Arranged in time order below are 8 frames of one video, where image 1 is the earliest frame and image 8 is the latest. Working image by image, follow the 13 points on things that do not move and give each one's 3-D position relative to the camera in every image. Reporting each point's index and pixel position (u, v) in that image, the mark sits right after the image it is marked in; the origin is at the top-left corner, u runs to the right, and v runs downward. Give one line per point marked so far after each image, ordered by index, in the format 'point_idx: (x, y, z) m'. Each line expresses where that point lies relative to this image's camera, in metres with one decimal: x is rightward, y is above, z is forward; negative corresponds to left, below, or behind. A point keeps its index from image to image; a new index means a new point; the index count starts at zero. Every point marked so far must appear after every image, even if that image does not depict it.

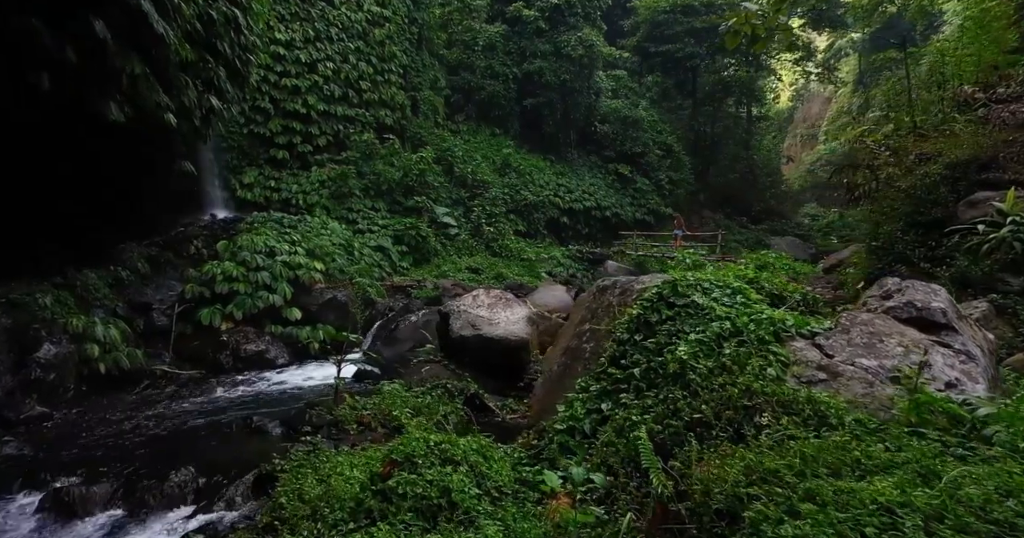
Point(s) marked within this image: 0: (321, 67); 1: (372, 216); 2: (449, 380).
0: (-4.3, +4.5, +12.9) m
1: (-3.0, +1.1, +12.3) m
2: (-0.6, -1.0, +5.2) m
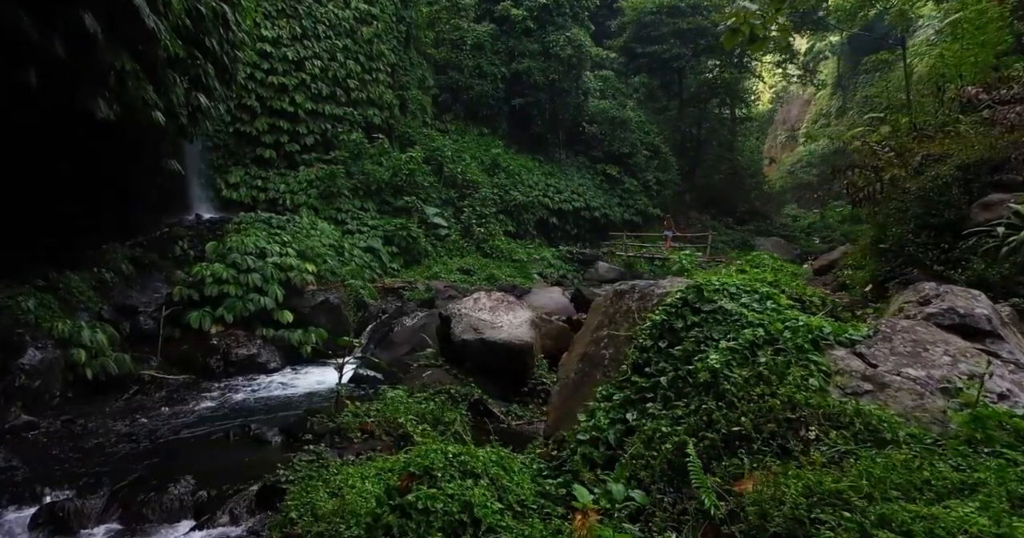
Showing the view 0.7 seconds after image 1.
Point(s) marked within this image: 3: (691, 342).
0: (-4.5, +4.5, +12.7) m
1: (-3.2, +1.1, +12.1) m
2: (-0.5, -1.0, +5.1) m
3: (+0.8, -0.3, +2.6) m
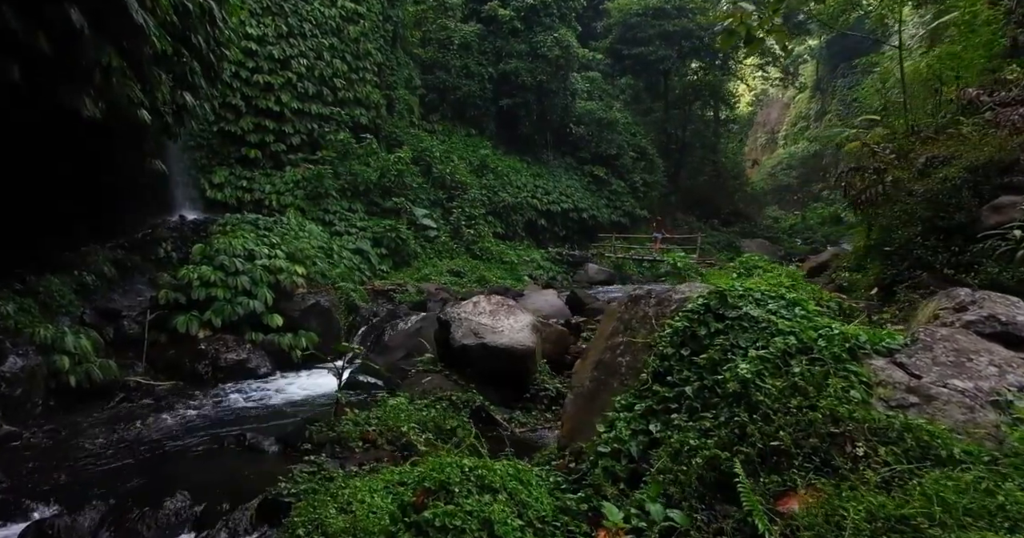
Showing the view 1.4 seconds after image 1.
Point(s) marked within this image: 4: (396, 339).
0: (-4.7, +4.4, +12.5) m
1: (-3.4, +1.1, +12.0) m
2: (-0.5, -1.1, +4.9) m
3: (+0.9, -0.3, +2.5) m
4: (-1.3, -0.8, +6.4) m
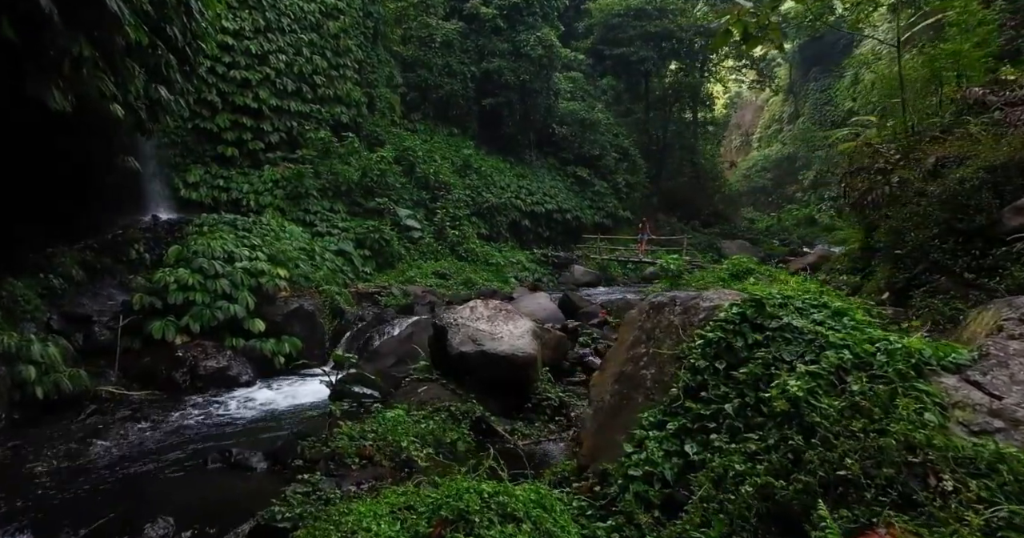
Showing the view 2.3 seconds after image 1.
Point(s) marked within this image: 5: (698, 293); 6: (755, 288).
0: (-5.0, +4.4, +12.1) m
1: (-3.6, +1.0, +11.6) m
2: (-0.5, -1.1, +4.7) m
3: (+1.0, -0.4, +2.3) m
4: (-1.3, -0.8, +6.2) m
5: (+1.0, -0.1, +3.0) m
6: (+1.3, -0.1, +3.0) m
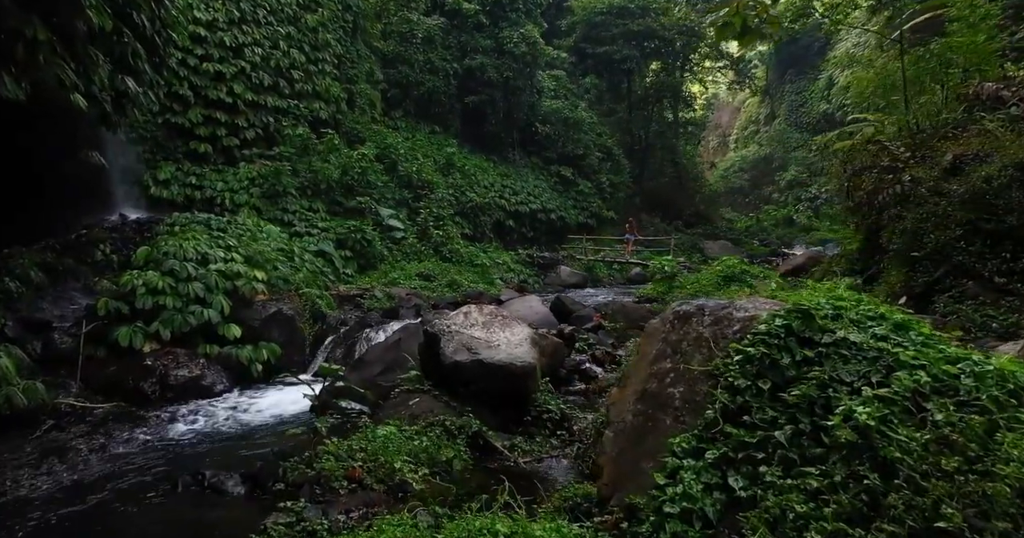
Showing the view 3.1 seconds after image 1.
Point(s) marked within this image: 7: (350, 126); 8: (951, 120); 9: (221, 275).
0: (-5.3, +4.4, +11.6) m
1: (-3.9, +1.0, +11.2) m
2: (-0.5, -1.1, +4.4) m
3: (+1.1, -0.4, +2.0) m
4: (-1.4, -0.8, +5.8) m
5: (+1.0, -0.2, +2.7) m
6: (+1.3, -0.1, +2.7) m
7: (-3.9, +3.5, +14.0) m
8: (+4.0, +1.4, +5.3) m
9: (-3.7, -0.1, +7.4) m
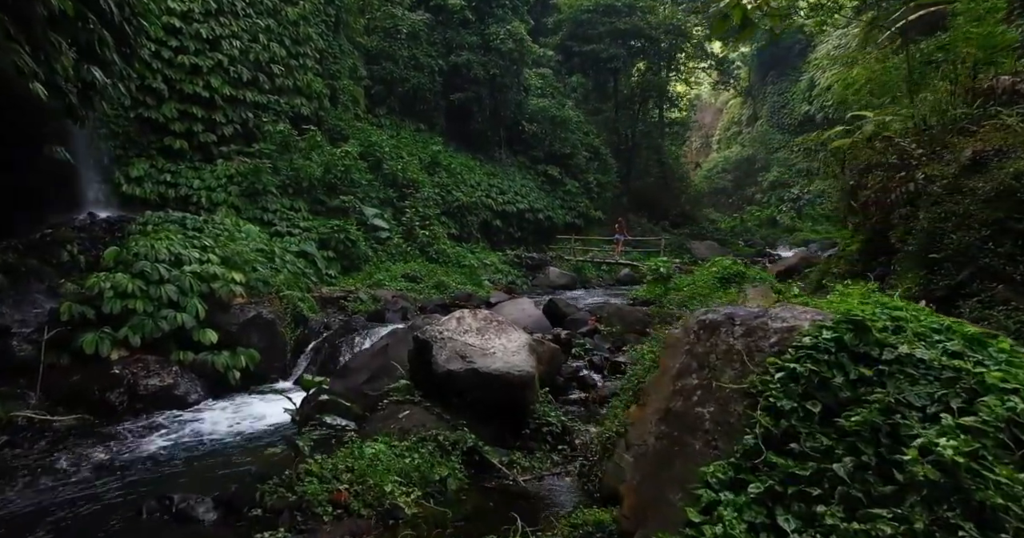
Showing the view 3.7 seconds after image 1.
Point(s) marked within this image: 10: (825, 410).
0: (-5.5, +4.3, +11.1) m
1: (-4.1, +1.0, +10.8) m
2: (-0.5, -1.1, +4.1) m
3: (+1.1, -0.4, +1.8) m
4: (-1.5, -0.9, +5.5) m
5: (+1.0, -0.2, +2.4) m
6: (+1.3, -0.1, +2.4) m
7: (-4.2, +3.4, +13.6) m
8: (+4.0, +1.3, +5.1) m
9: (-3.8, -0.1, +7.0) m
10: (+1.0, -0.5, +1.9) m
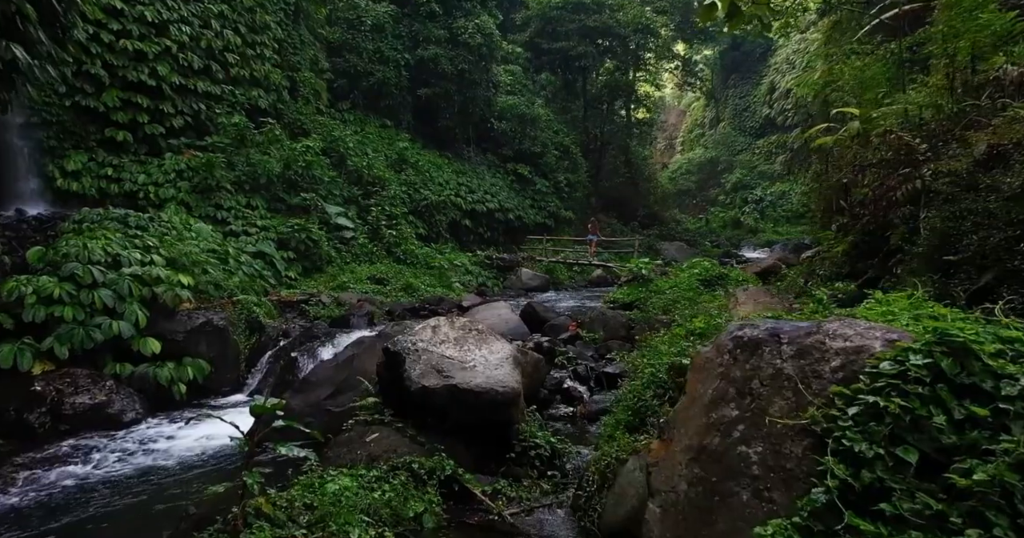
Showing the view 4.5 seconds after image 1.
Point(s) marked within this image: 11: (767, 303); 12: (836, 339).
0: (-6.0, +4.3, +10.3) m
1: (-4.6, +1.0, +10.0) m
2: (-0.6, -1.2, +3.6) m
3: (+1.1, -0.4, +1.4) m
4: (-1.6, -0.9, +4.9) m
5: (+1.0, -0.2, +2.0) m
6: (+1.3, -0.2, +2.1) m
7: (-4.9, +3.4, +12.8) m
8: (+3.8, +1.3, +4.9) m
9: (-4.1, -0.1, +6.3) m
10: (+1.0, -0.5, +1.5) m
11: (+2.6, -0.3, +5.8) m
12: (+1.0, -0.2, +1.9) m
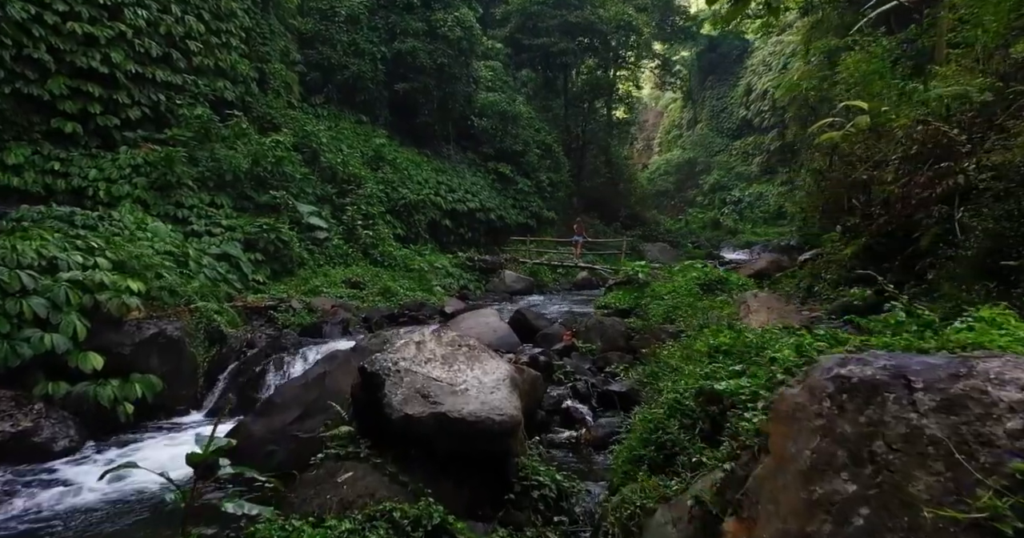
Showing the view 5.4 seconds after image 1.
0: (-6.3, +4.2, +9.5) m
1: (-4.8, +0.9, +9.3) m
2: (-0.6, -1.2, +3.0) m
3: (+1.2, -0.5, +0.8) m
4: (-1.7, -0.9, +4.3) m
5: (+1.1, -0.2, +1.5) m
6: (+1.4, -0.2, +1.5) m
7: (-5.2, +3.3, +12.0) m
8: (+3.8, +1.3, +4.4) m
9: (-4.2, -0.2, +5.5) m
10: (+1.1, -0.5, +0.9) m
11: (+2.5, -0.4, +5.3) m
12: (+1.1, -0.3, +1.4) m
